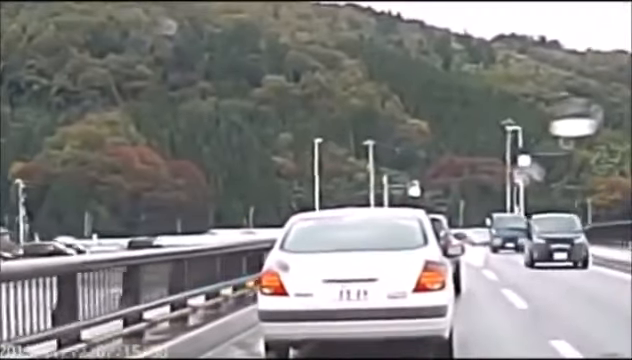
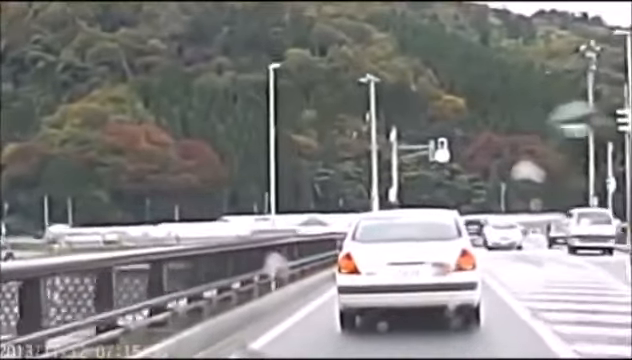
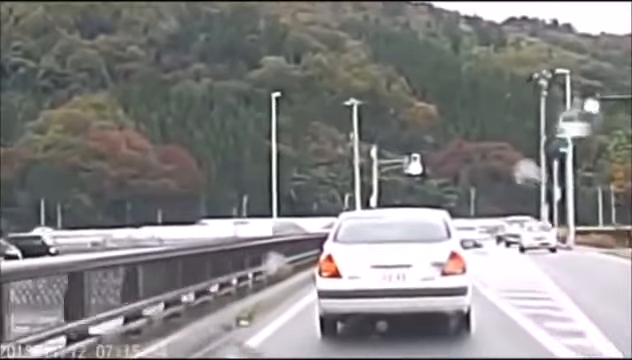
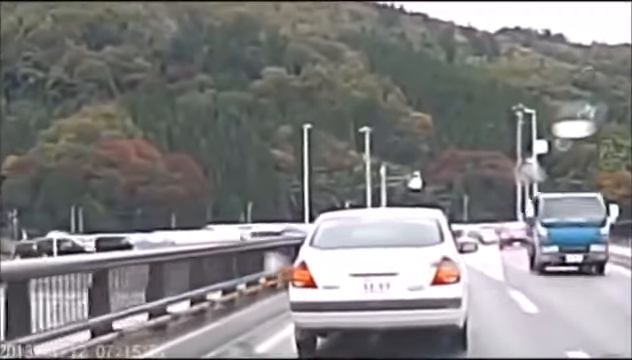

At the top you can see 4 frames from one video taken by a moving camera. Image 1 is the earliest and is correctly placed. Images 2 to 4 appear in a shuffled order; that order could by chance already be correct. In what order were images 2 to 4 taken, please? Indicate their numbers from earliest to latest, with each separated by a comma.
4, 3, 2
